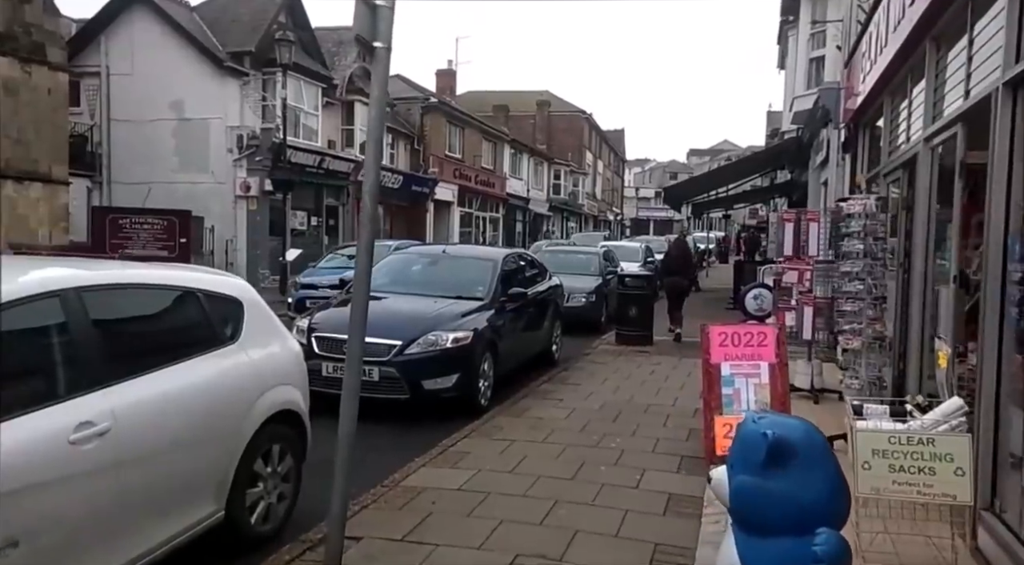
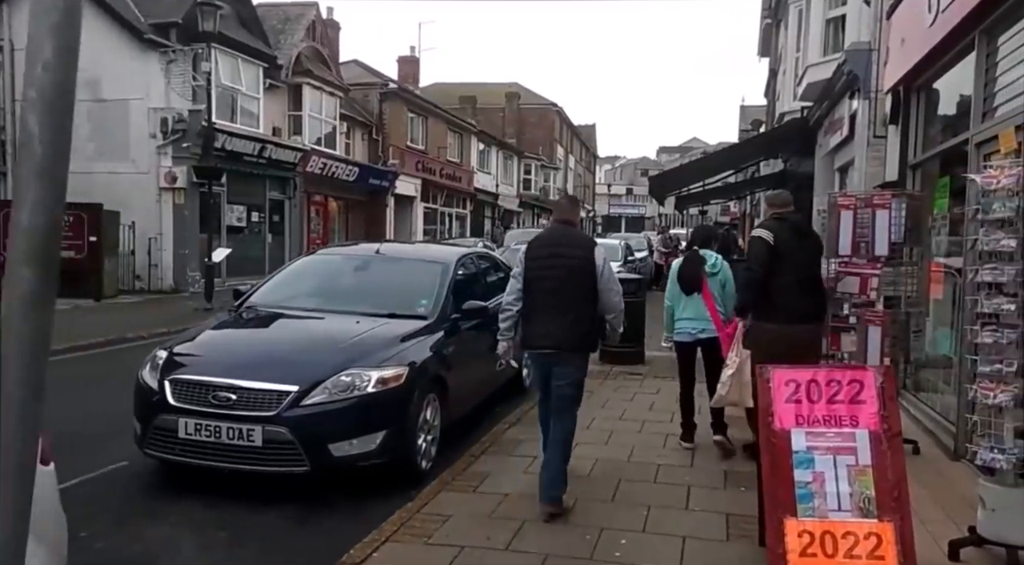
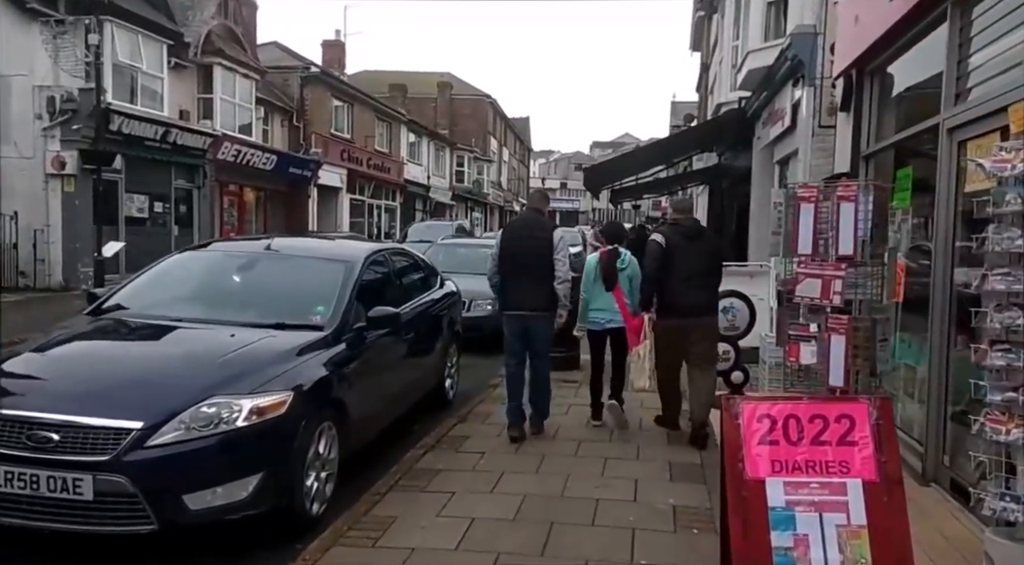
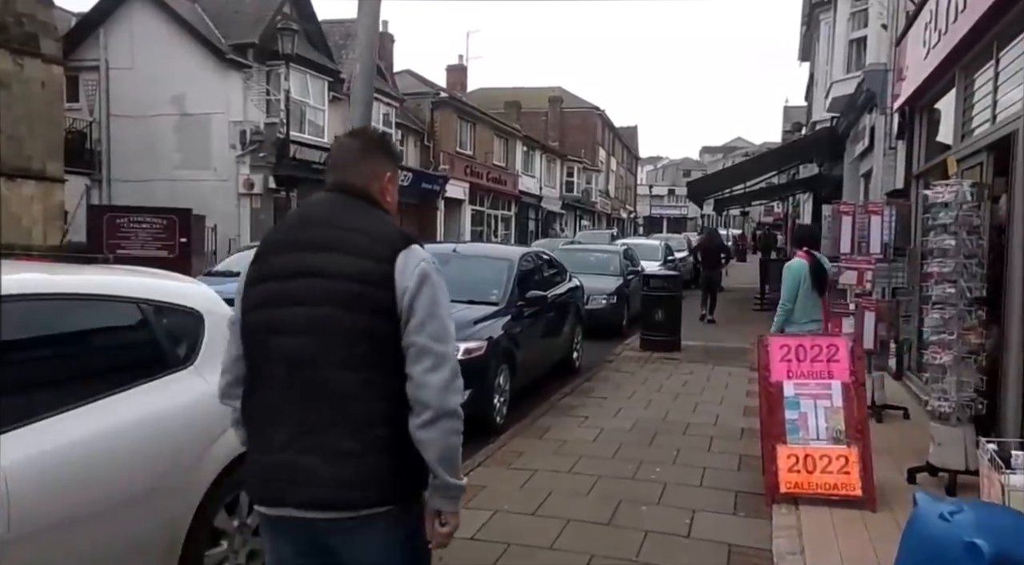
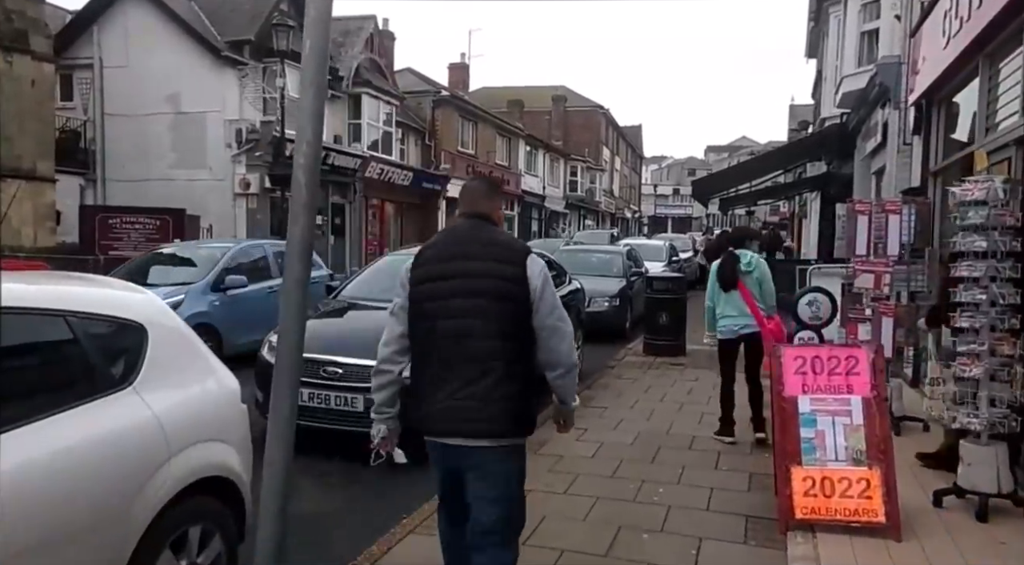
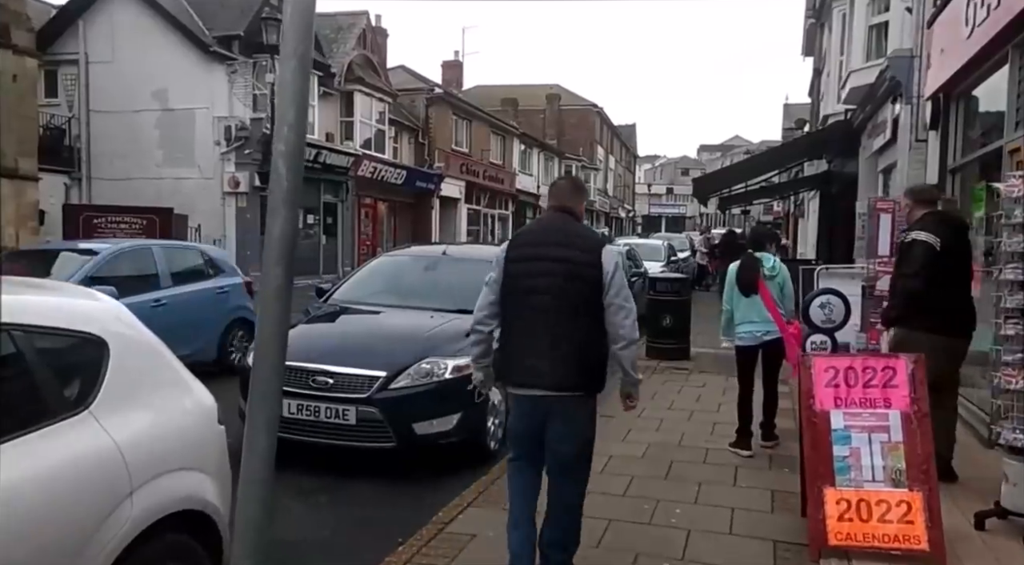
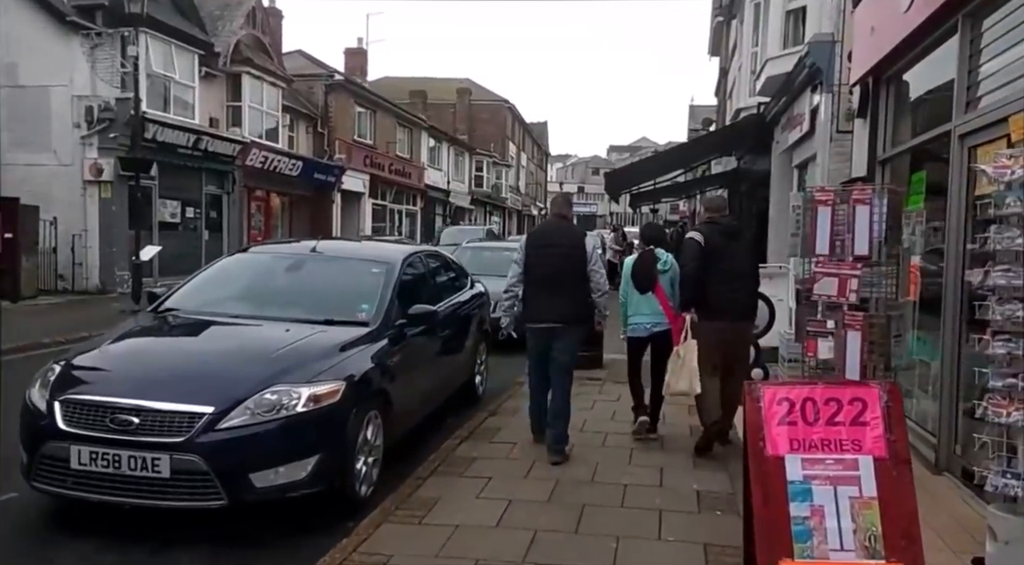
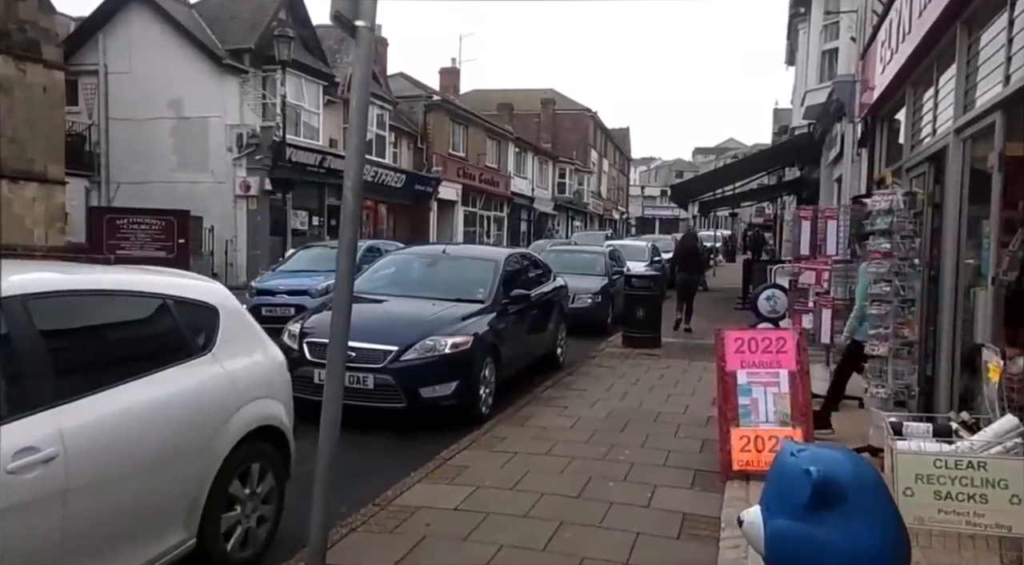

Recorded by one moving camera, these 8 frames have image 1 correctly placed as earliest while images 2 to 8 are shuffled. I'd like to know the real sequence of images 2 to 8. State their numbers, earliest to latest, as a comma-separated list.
8, 4, 5, 6, 2, 7, 3
